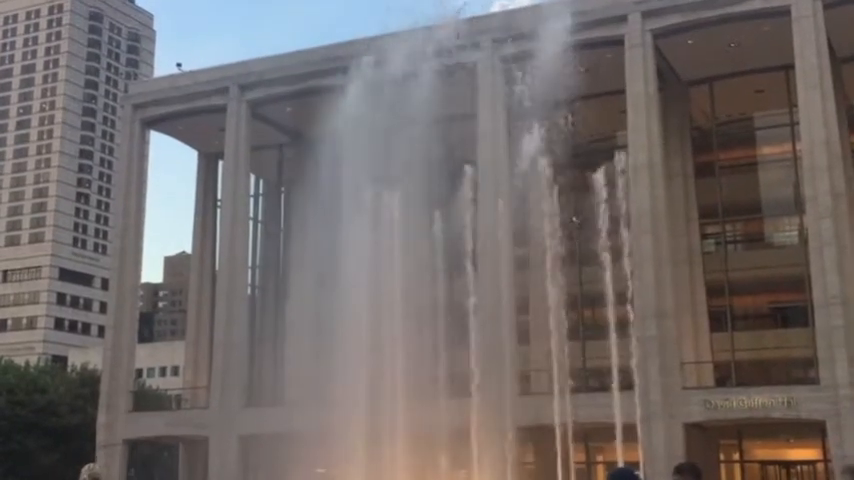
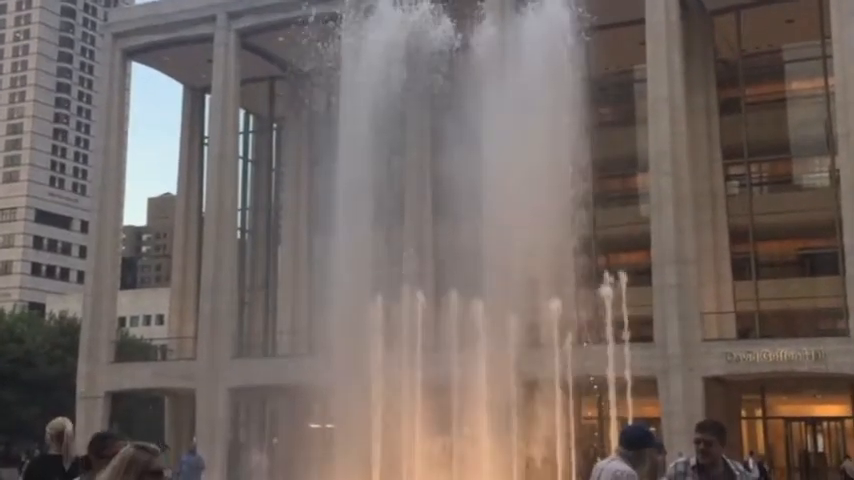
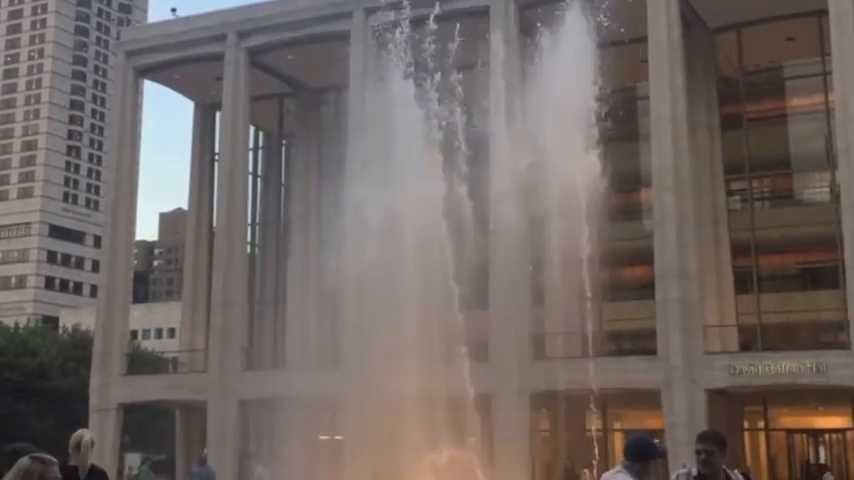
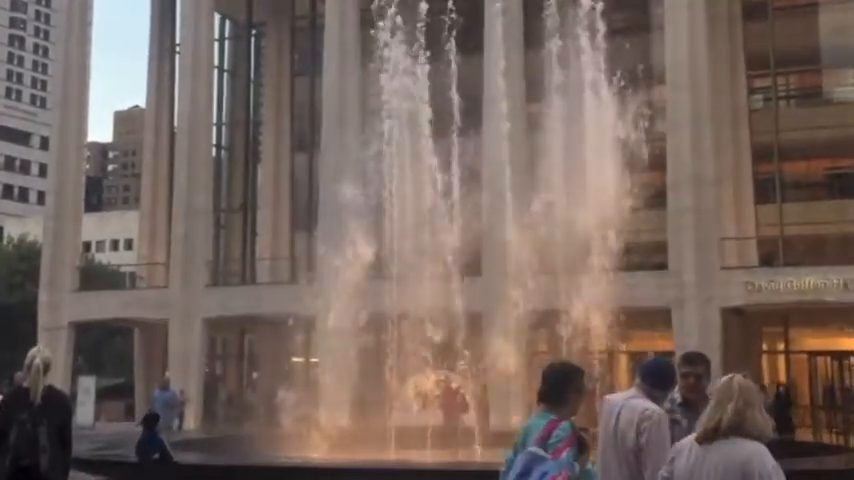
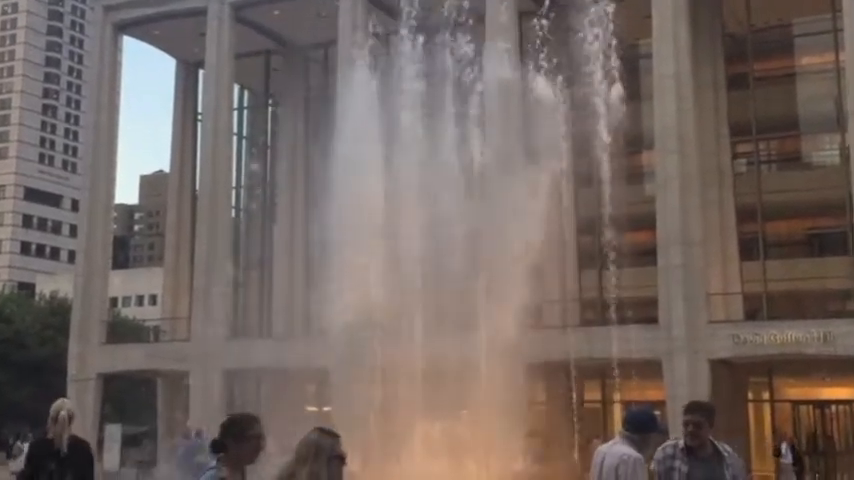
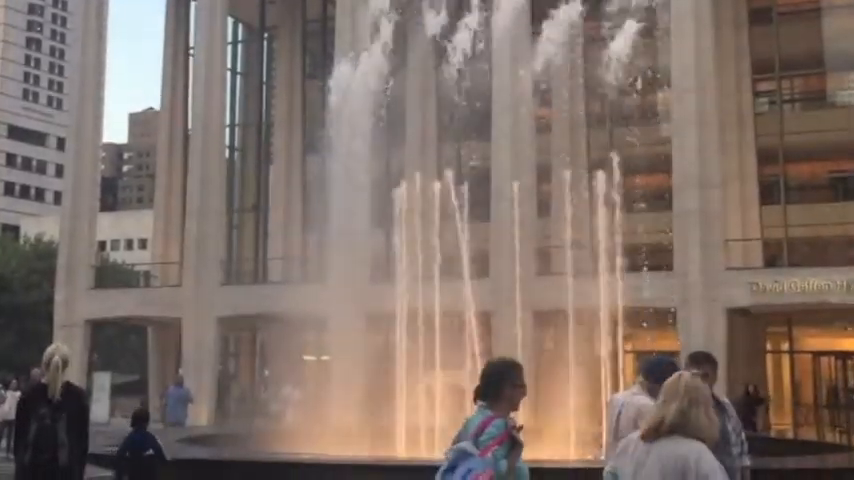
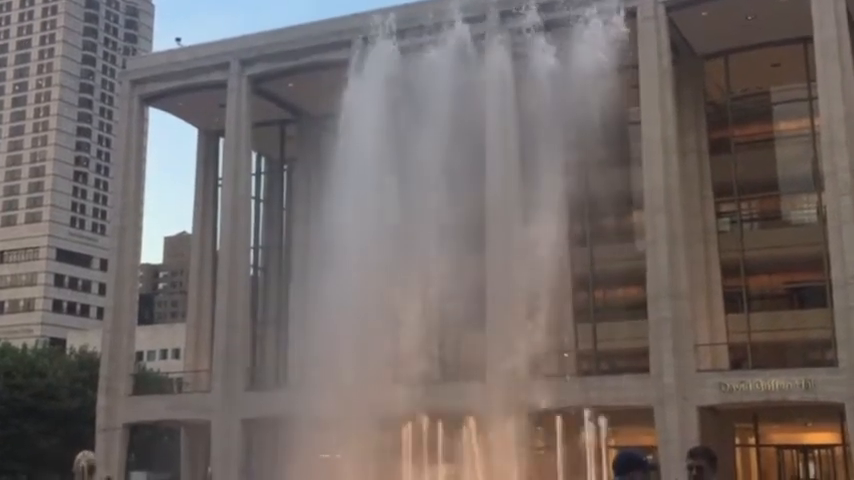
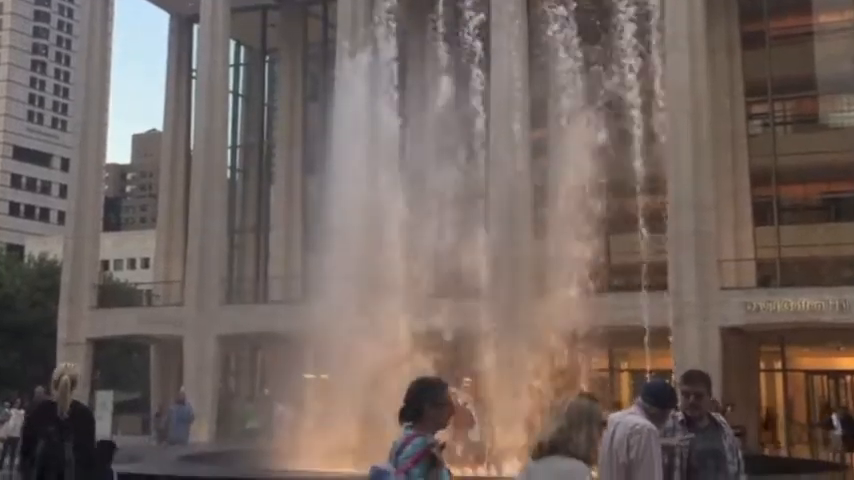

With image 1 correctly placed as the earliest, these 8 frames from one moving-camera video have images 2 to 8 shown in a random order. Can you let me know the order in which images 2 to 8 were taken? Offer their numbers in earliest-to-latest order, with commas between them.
7, 3, 2, 5, 8, 6, 4
